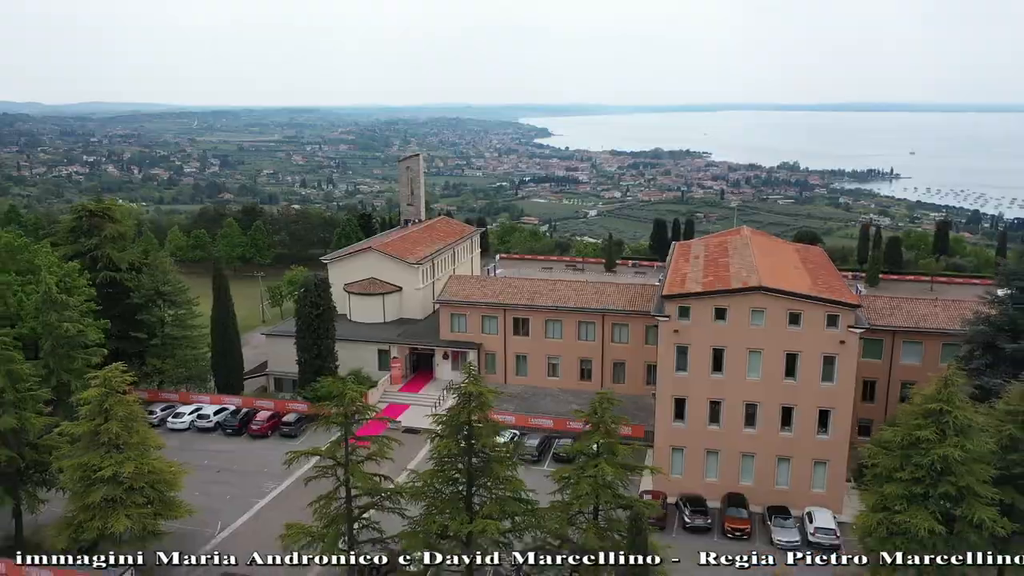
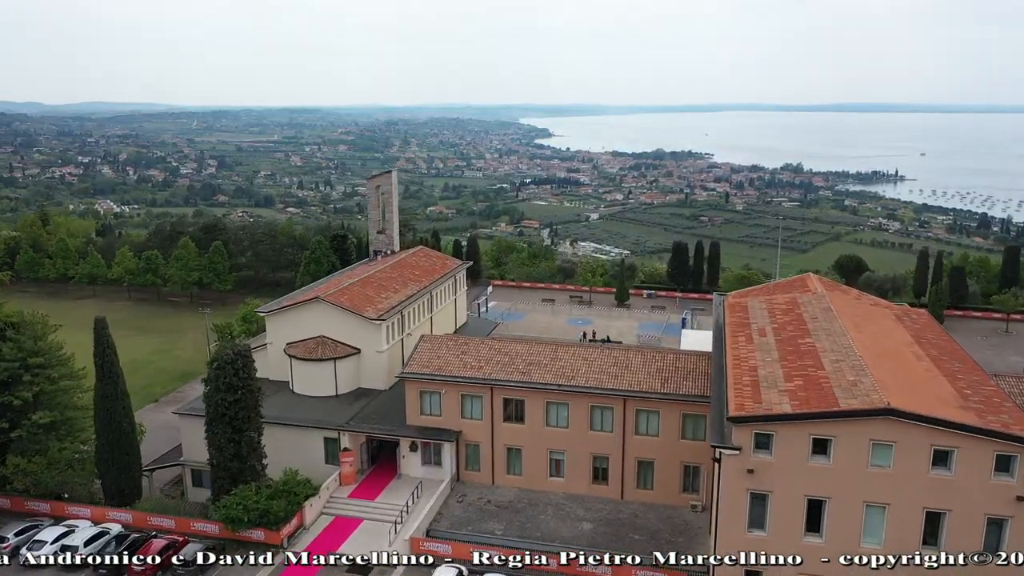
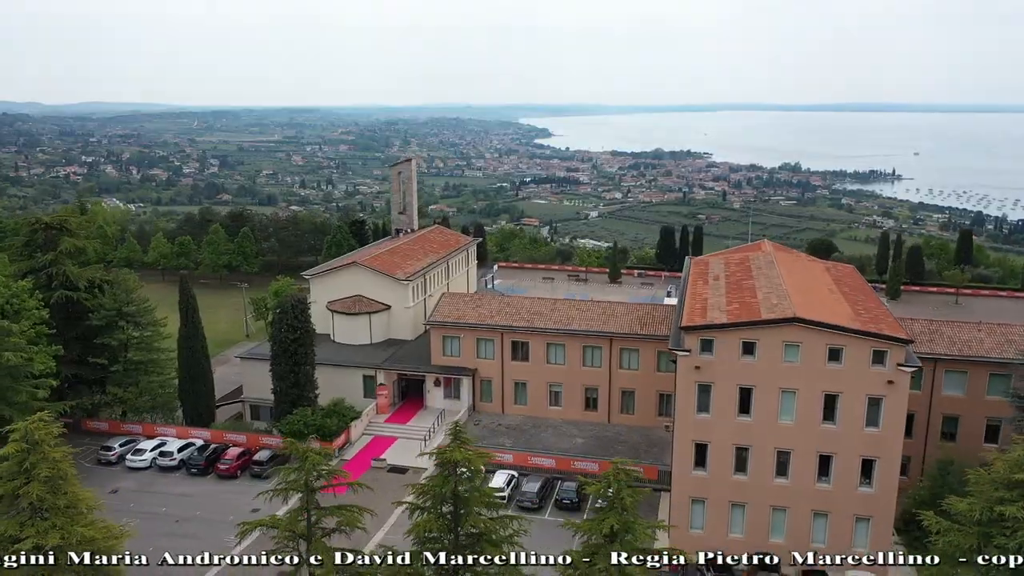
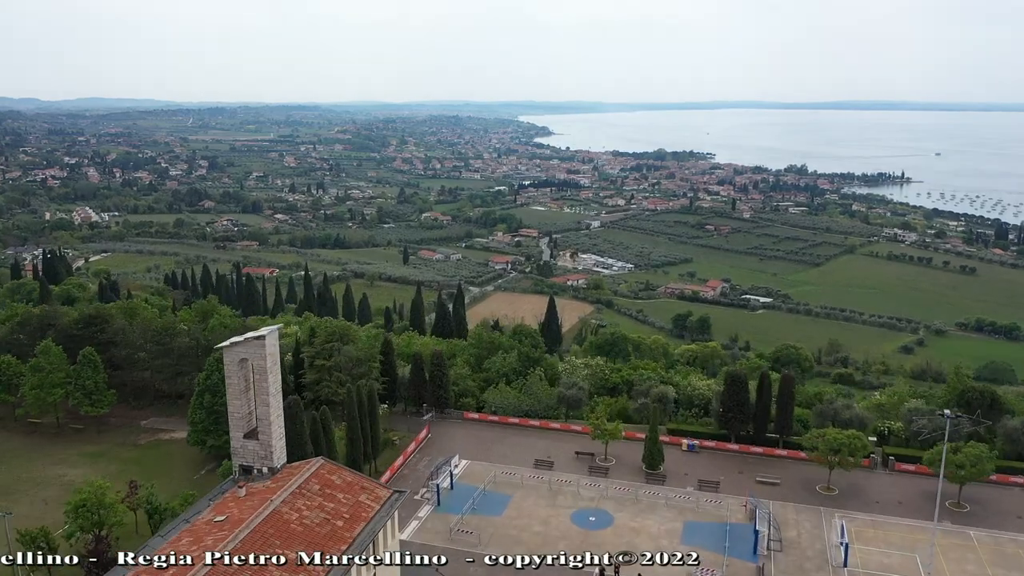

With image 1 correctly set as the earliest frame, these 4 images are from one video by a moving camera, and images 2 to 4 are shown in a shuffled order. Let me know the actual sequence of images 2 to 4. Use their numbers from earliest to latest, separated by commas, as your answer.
3, 2, 4
